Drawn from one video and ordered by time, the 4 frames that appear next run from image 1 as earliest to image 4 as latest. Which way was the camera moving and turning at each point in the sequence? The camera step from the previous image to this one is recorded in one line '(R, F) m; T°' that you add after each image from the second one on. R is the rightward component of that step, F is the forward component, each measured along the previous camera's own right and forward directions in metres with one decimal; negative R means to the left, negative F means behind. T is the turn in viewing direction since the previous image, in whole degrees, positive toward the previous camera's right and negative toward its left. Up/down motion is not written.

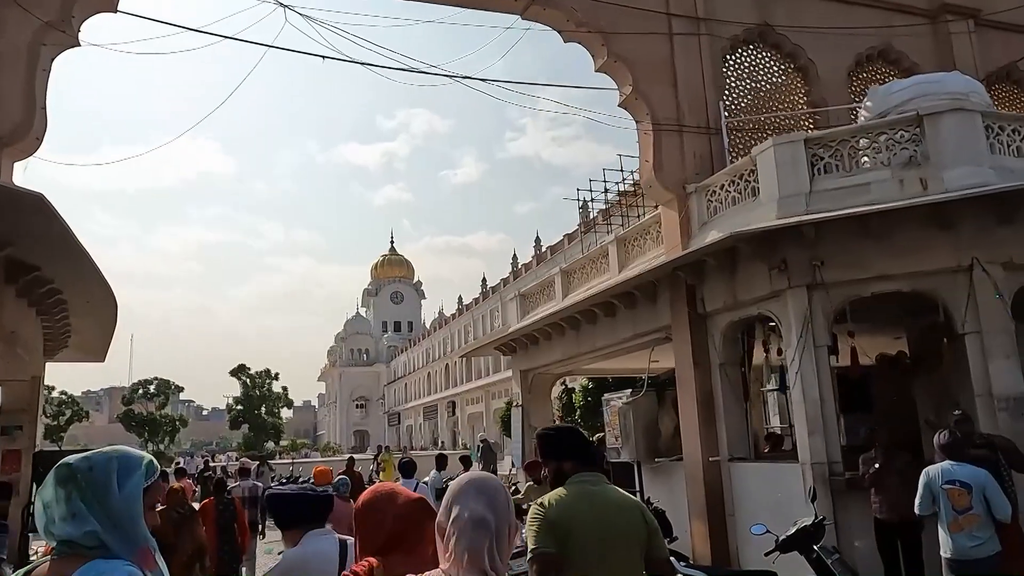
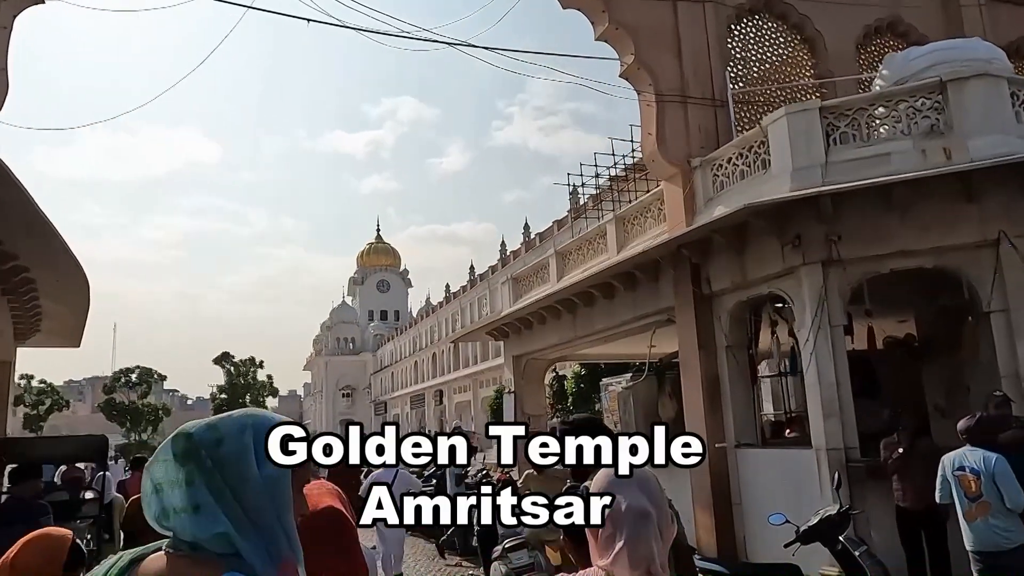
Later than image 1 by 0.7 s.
(-0.1, +0.5) m; +1°
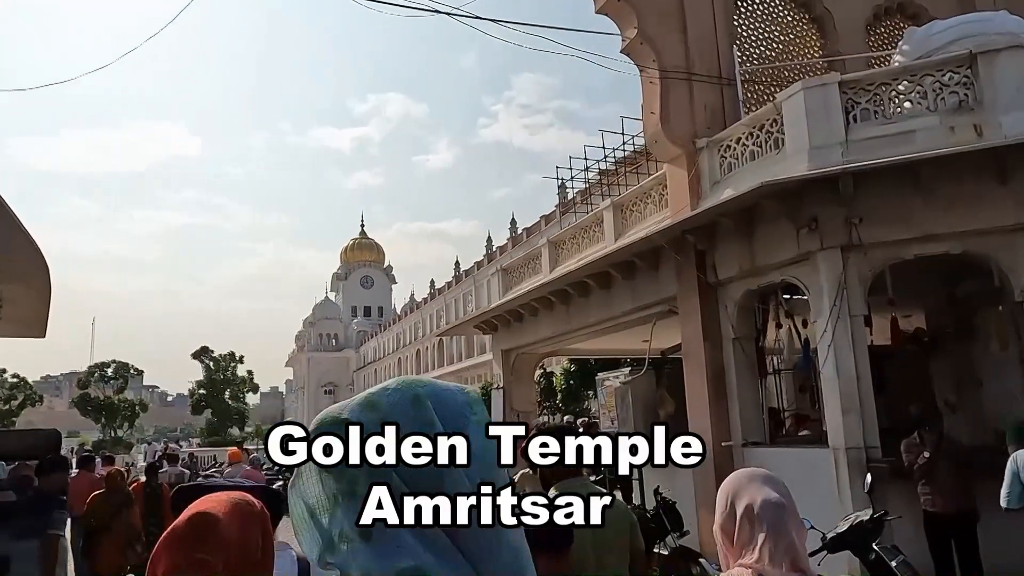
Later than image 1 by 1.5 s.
(-0.1, +0.6) m; +1°
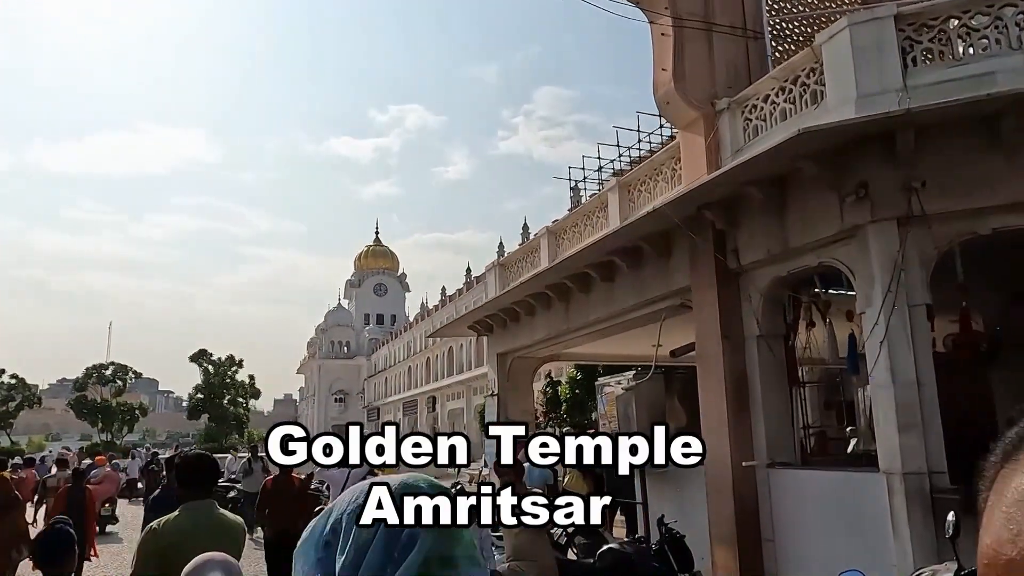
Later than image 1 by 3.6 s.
(+0.3, +1.3) m; -1°
